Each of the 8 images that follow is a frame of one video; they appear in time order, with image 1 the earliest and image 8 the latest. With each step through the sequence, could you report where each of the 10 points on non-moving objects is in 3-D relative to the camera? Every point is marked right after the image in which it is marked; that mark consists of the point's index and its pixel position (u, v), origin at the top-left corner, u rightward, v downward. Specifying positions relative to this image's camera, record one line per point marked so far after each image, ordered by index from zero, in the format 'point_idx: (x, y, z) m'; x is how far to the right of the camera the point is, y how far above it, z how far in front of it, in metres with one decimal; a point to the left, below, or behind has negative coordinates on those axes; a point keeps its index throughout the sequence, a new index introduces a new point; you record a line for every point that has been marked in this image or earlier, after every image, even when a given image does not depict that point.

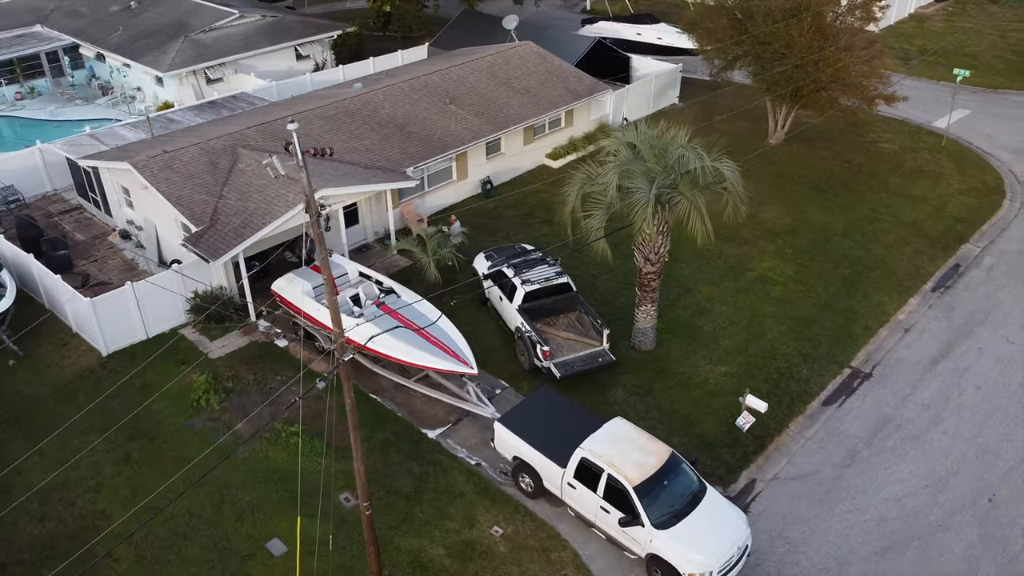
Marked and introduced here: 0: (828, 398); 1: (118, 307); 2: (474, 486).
0: (+6.5, -2.2, +16.7) m
1: (-8.4, -0.4, +17.3) m
2: (-0.7, -3.5, +14.4) m
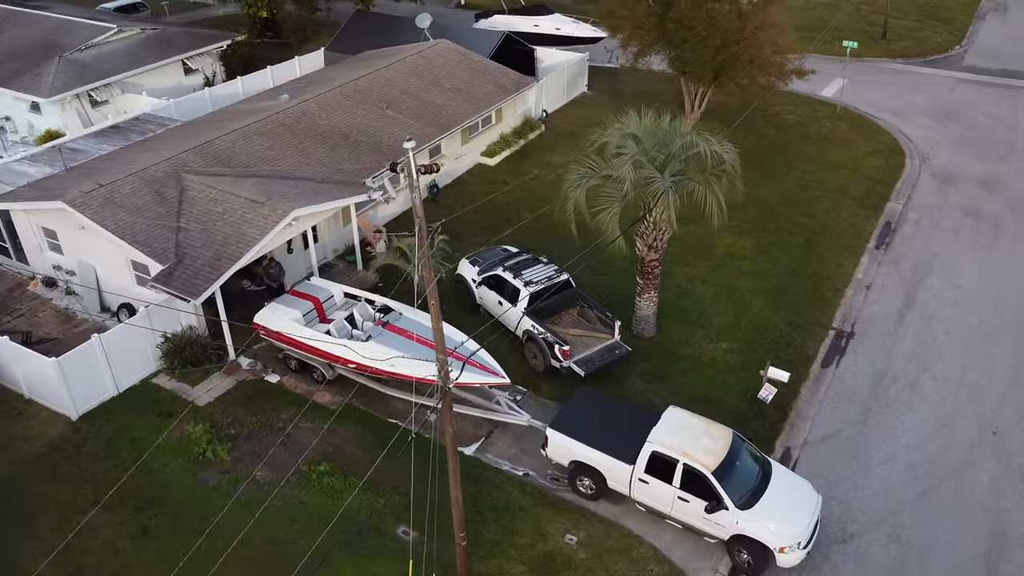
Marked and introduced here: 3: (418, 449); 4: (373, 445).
0: (+6.7, -1.5, +17.6) m
1: (-8.1, -1.4, +15.4) m
2: (+0.3, -3.6, +14.0) m
3: (-1.7, -3.0, +15.1) m
4: (-2.6, -2.9, +15.1) m
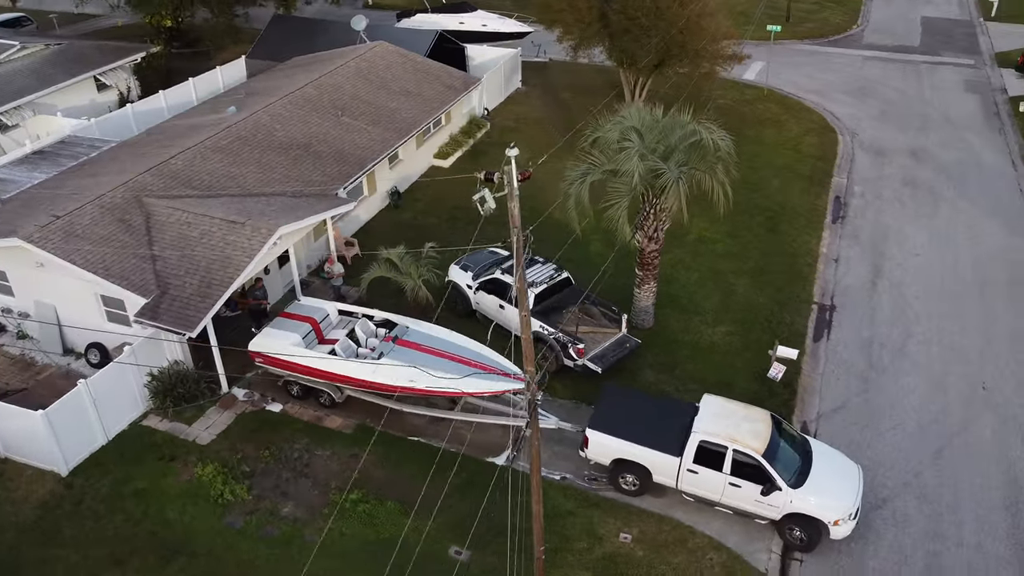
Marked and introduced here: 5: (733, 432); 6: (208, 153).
0: (+6.8, -1.0, +18.2) m
1: (-7.6, -2.2, +14.1) m
2: (+1.1, -3.6, +13.8) m
3: (-1.1, -3.1, +14.6) m
4: (-2.0, -3.2, +14.5) m
5: (+3.6, -2.3, +13.2) m
6: (-7.2, +3.2, +19.2) m
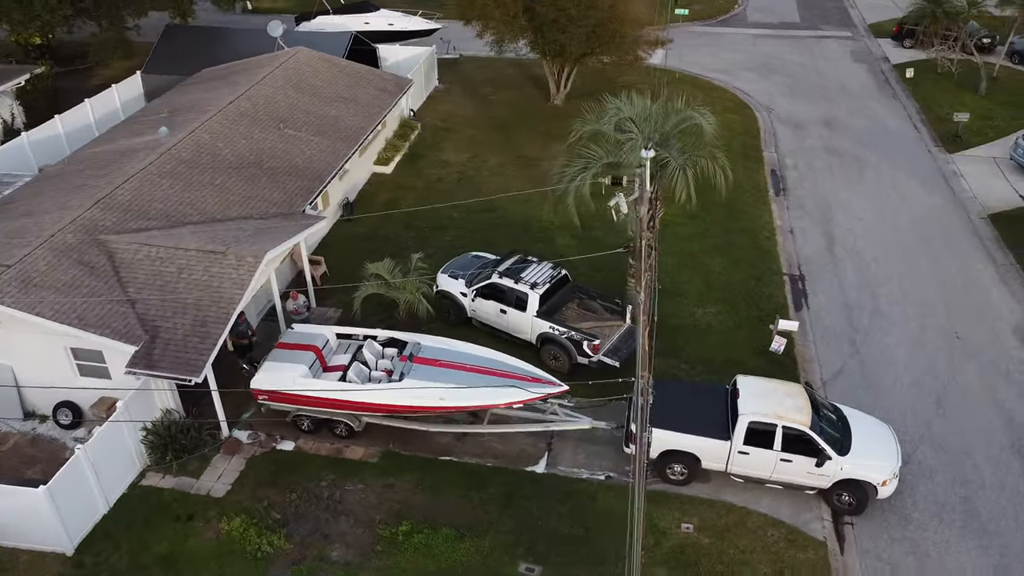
0: (+6.6, -0.4, +18.9) m
1: (-6.8, -3.0, +12.6) m
2: (+2.0, -3.5, +13.7) m
3: (-0.4, -3.3, +14.1) m
4: (-1.2, -3.4, +13.9) m
5: (+4.4, -2.0, +13.4) m
6: (-7.7, +2.3, +17.6) m
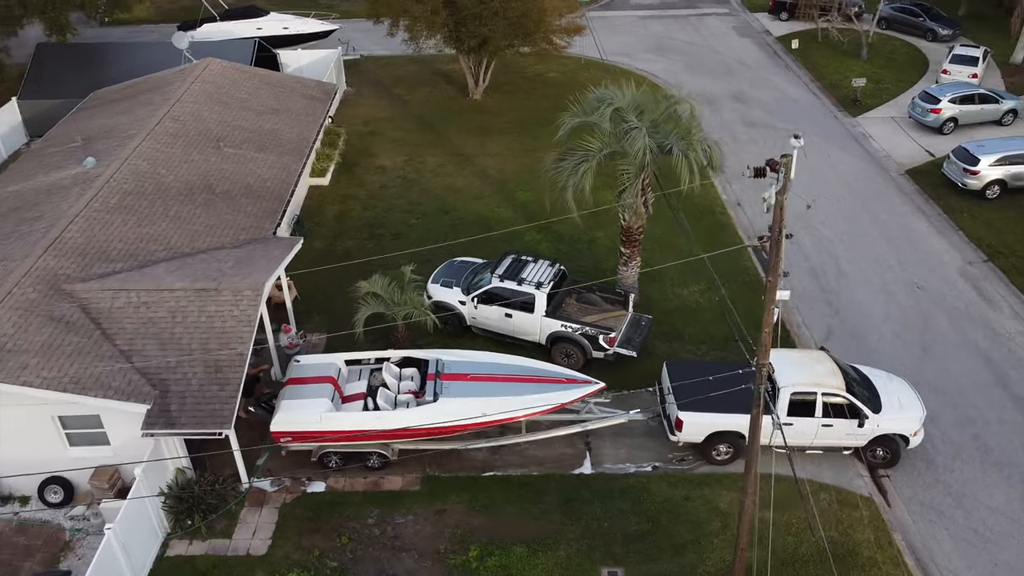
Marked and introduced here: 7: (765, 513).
0: (+6.1, +0.4, +19.6) m
1: (-5.5, -3.8, +11.2) m
2: (+2.9, -3.3, +13.8) m
3: (+0.5, -3.4, +13.8) m
4: (-0.3, -3.6, +13.4) m
5: (+5.1, -1.5, +13.9) m
6: (-8.0, +1.4, +15.8) m
7: (+4.1, -3.7, +13.3) m
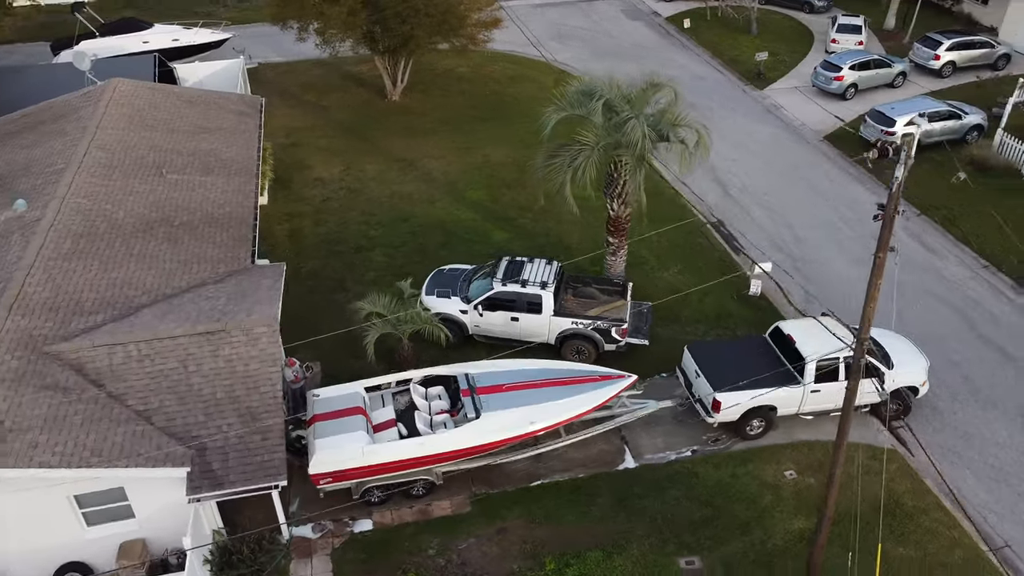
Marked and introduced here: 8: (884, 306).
0: (+5.5, +1.0, +20.2) m
1: (-4.1, -4.5, +10.0) m
2: (+3.7, -3.0, +14.0) m
3: (+1.4, -3.4, +13.6) m
4: (+0.7, -3.7, +13.1) m
5: (+5.7, -1.0, +14.4) m
6: (-7.8, +0.4, +14.1) m
7: (+5.0, -3.2, +13.8) m
8: (+8.3, -0.4, +18.1) m
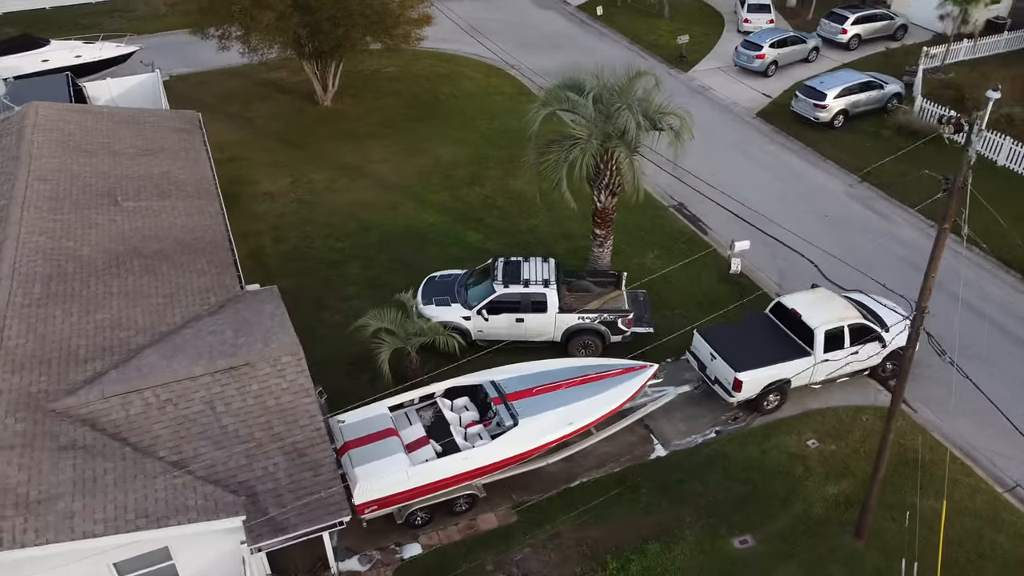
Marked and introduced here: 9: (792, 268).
0: (+4.8, +1.5, +20.6) m
1: (-2.7, -4.9, +9.3) m
2: (+4.2, -2.7, +14.3) m
3: (+2.0, -3.2, +13.6) m
4: (+1.4, -3.6, +13.0) m
5: (+5.9, -0.5, +15.0) m
6: (-7.4, -0.4, +12.8) m
7: (+5.6, -2.8, +14.3) m
8: (+8.0, +0.4, +18.9) m
9: (+6.6, +0.5, +19.2) m
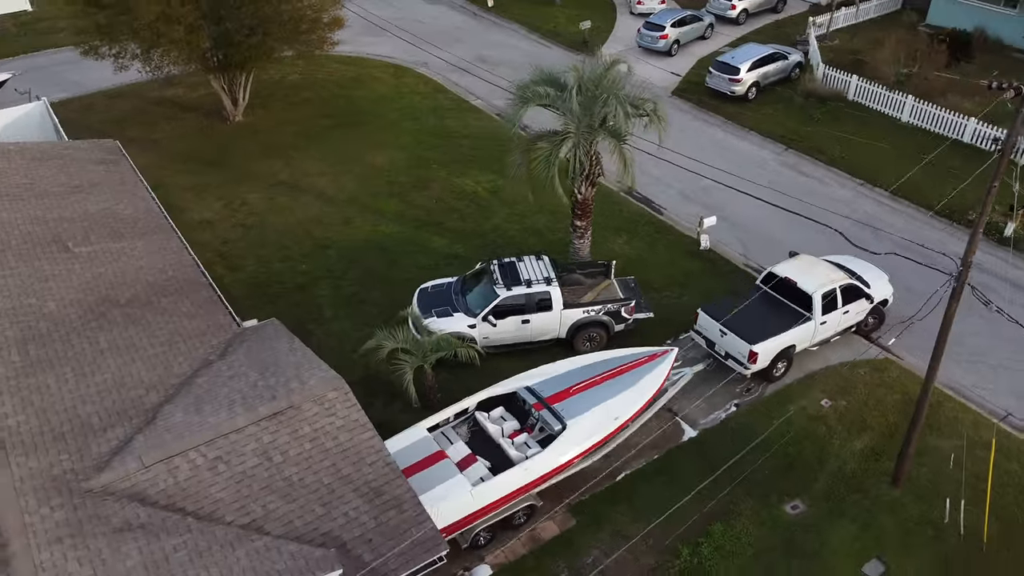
0: (+3.7, +2.0, +21.0) m
1: (-1.0, -5.2, +8.8) m
2: (+4.7, -2.2, +14.8) m
3: (+2.8, -3.0, +13.7) m
4: (+2.3, -3.4, +13.1) m
5: (+6.0, +0.2, +15.7) m
6: (-6.7, -1.3, +11.3) m
7: (+6.1, -2.1, +15.0) m
8: (+7.3, +1.3, +19.9) m
9: (+5.9, +1.2, +19.9) m
